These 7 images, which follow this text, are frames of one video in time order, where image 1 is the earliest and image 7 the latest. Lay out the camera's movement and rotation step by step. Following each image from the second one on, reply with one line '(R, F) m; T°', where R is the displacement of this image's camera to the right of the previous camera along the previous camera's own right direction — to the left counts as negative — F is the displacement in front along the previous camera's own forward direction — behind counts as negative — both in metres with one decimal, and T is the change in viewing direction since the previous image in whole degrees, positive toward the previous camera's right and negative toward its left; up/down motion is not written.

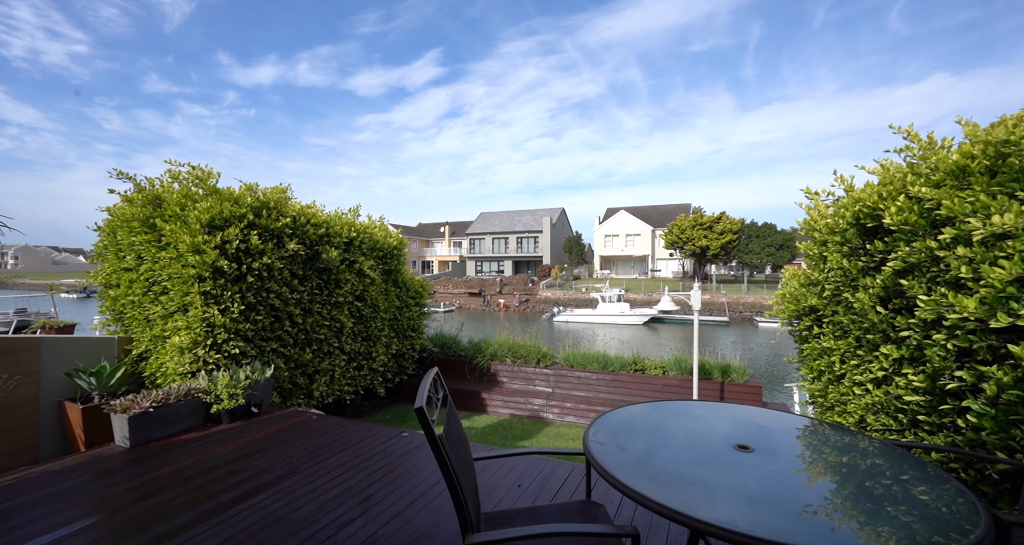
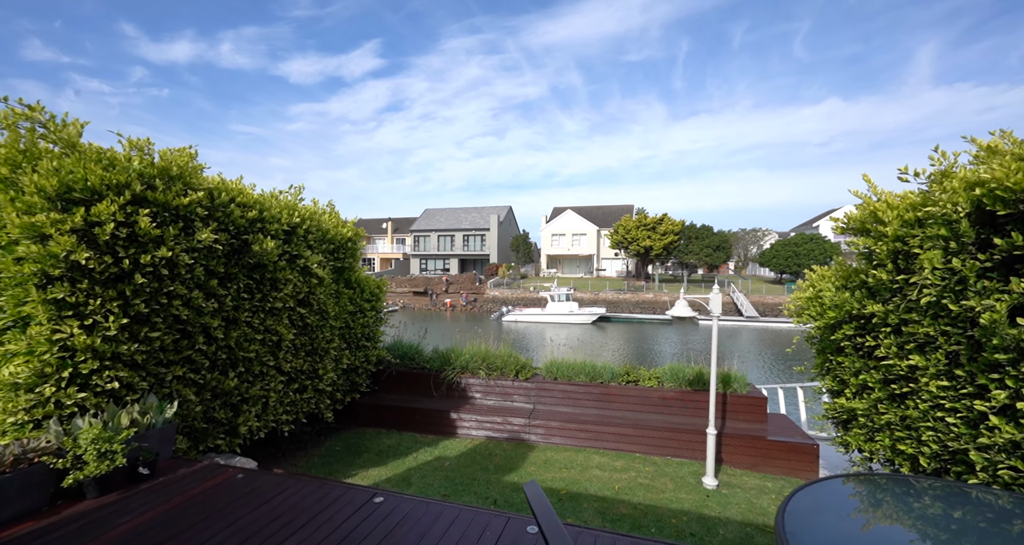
(-0.4, +1.1) m; +6°
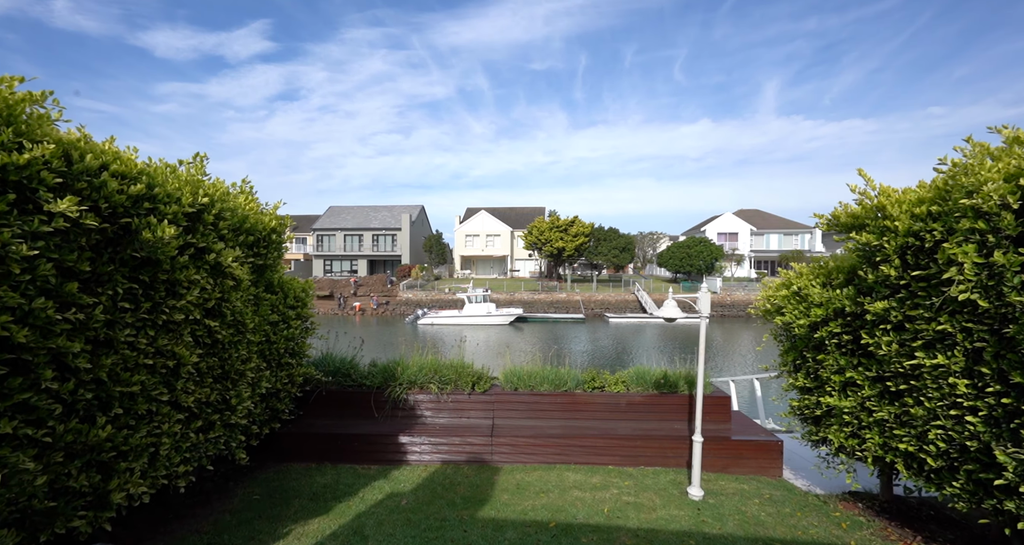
(-0.5, +0.9) m; +10°
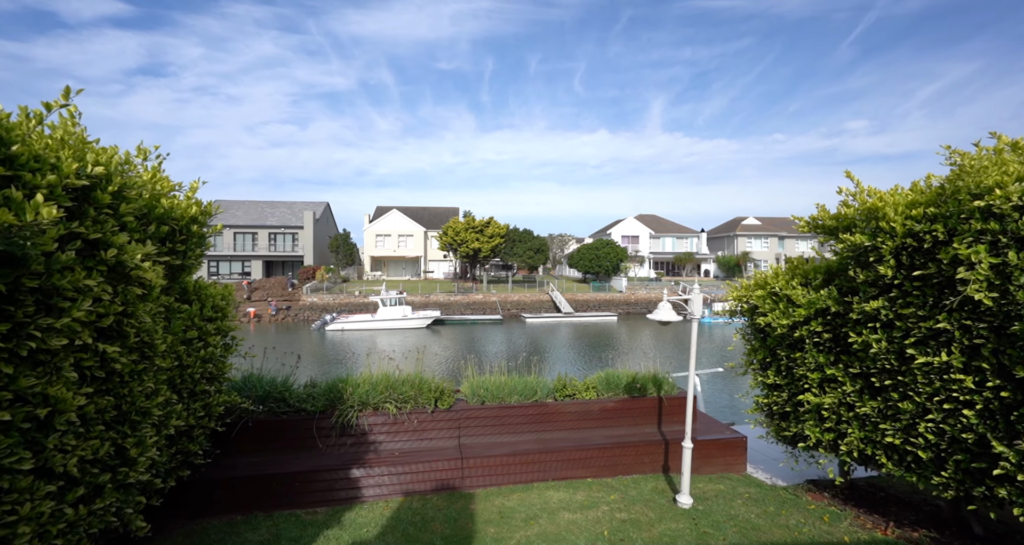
(-0.6, +0.7) m; +10°
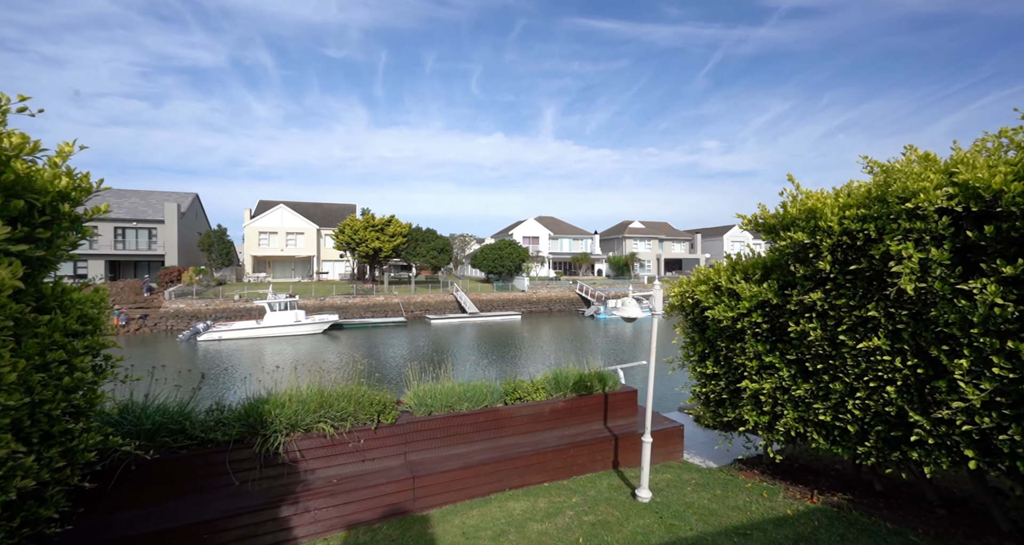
(-0.5, +0.5) m; +11°
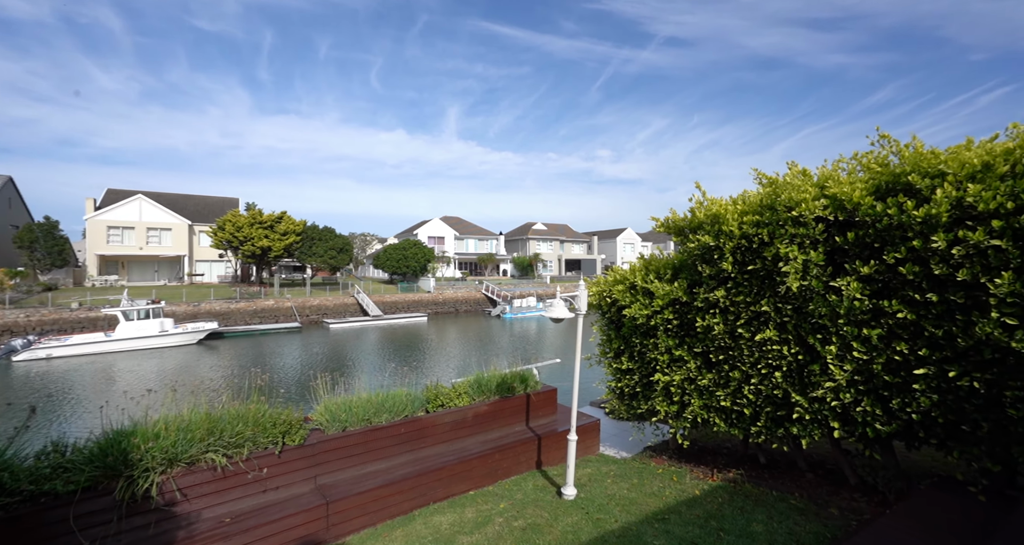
(-0.2, +0.2) m; +10°
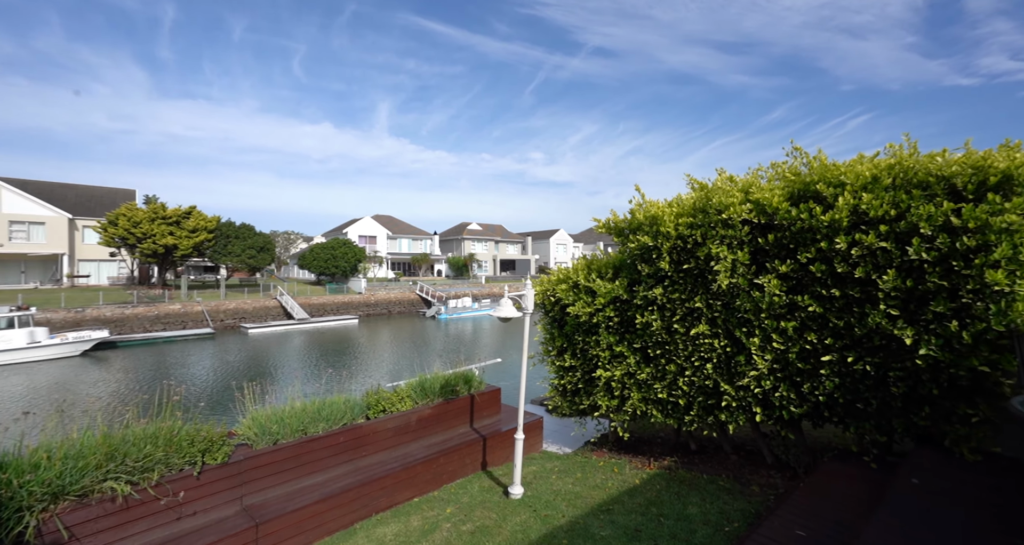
(-0.1, +0.1) m; +7°
